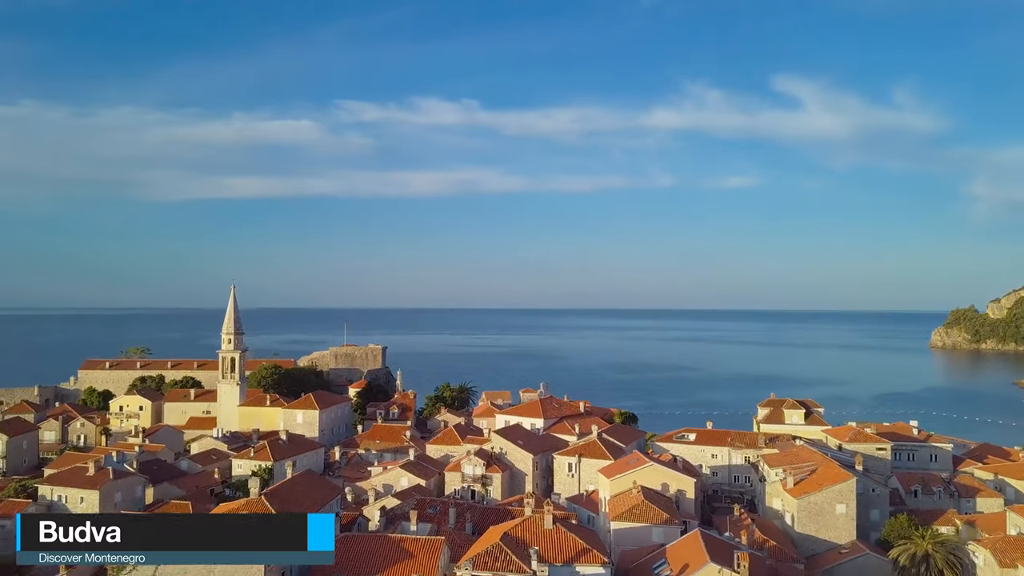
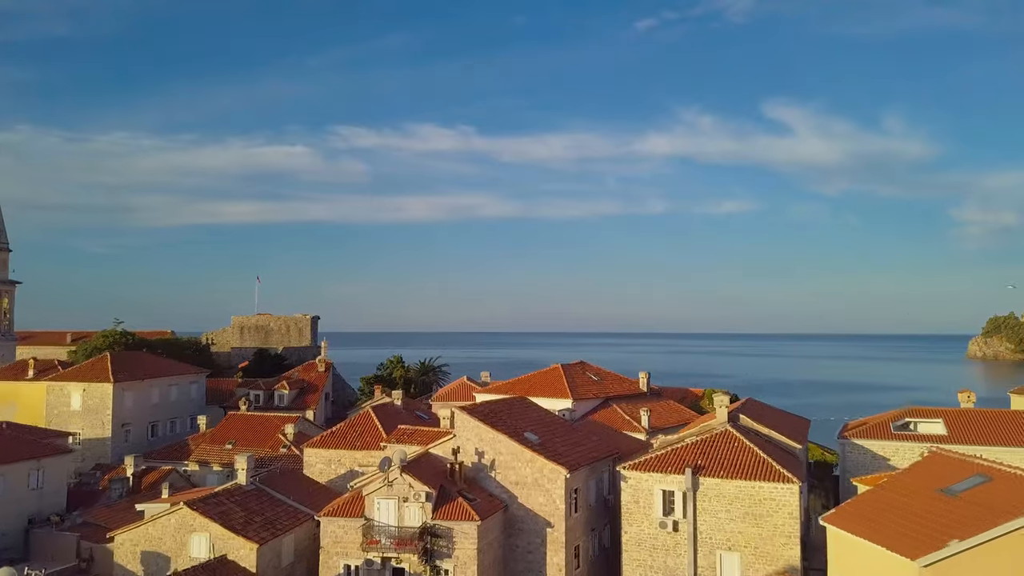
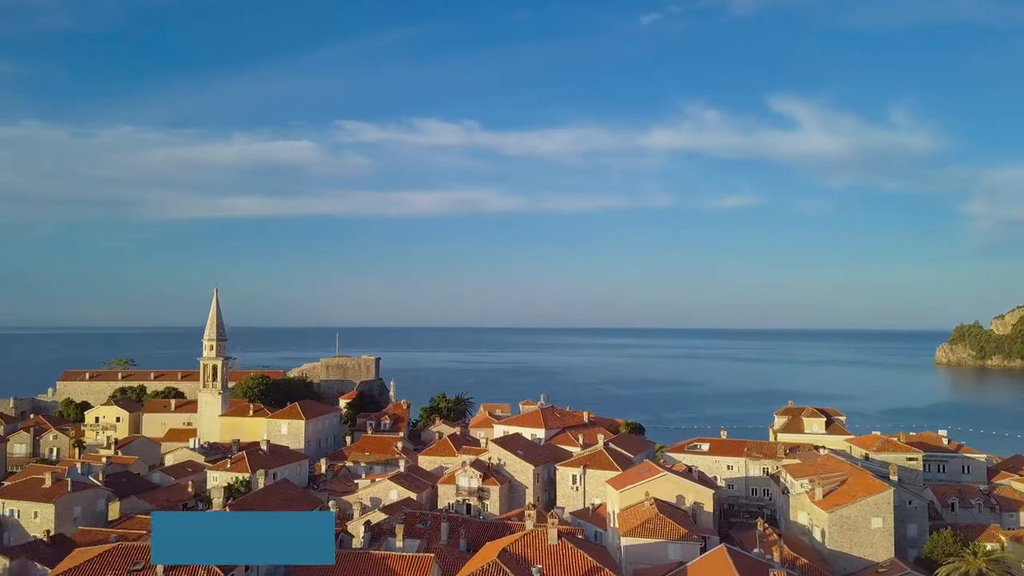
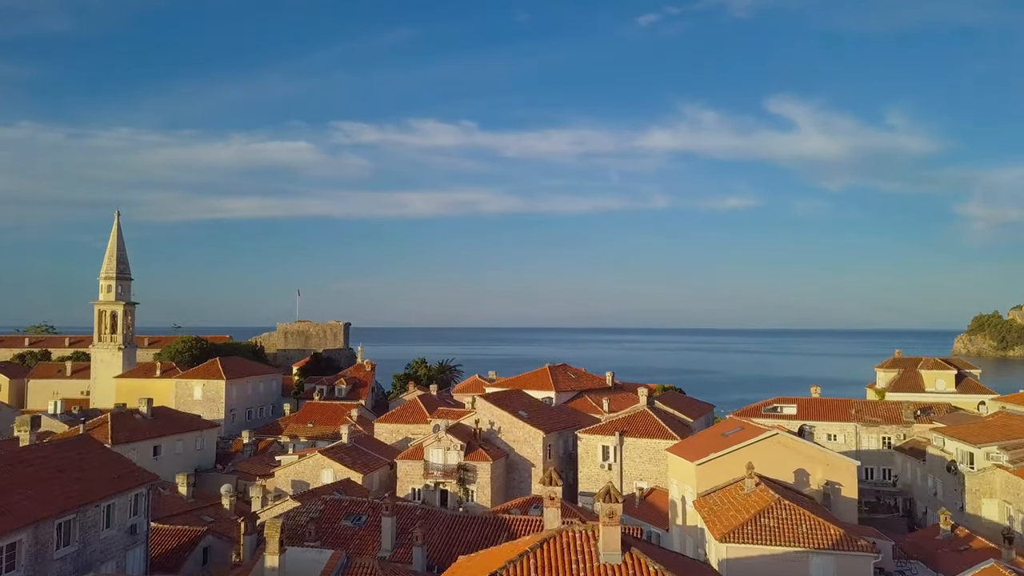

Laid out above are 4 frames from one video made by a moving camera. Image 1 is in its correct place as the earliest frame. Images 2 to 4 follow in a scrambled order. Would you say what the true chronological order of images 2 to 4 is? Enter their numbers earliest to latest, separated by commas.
3, 4, 2
